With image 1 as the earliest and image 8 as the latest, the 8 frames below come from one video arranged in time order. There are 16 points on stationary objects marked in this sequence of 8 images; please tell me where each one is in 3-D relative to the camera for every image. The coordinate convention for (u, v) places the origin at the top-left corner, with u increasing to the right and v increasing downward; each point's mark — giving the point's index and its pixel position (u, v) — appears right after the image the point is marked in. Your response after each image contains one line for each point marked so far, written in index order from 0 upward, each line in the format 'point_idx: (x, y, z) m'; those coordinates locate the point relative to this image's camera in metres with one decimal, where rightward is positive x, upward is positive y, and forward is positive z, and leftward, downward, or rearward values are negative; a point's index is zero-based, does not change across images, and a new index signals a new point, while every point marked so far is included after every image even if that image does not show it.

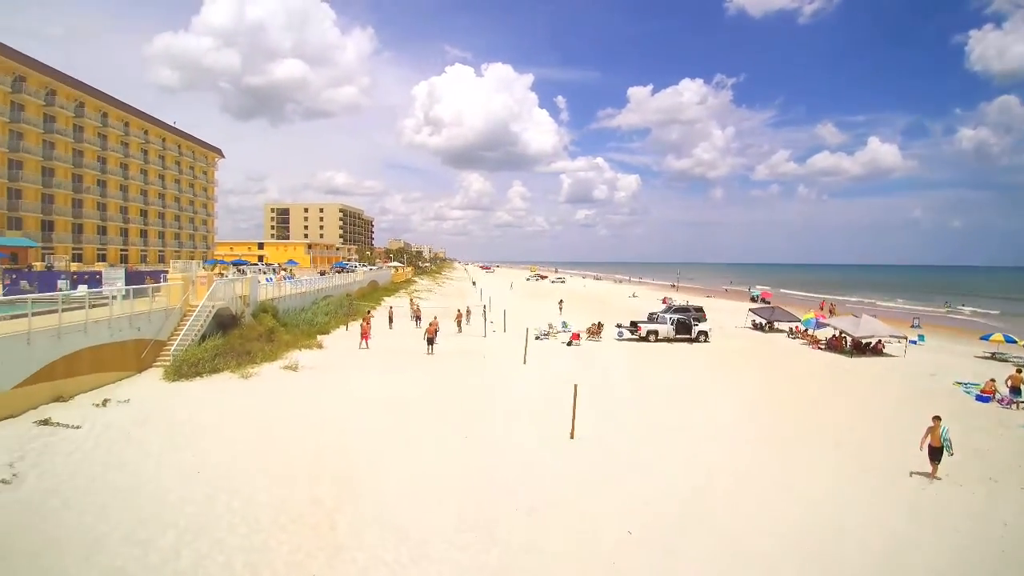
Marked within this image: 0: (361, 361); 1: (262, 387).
0: (-5.5, -2.6, +19.4) m
1: (-7.0, -2.8, +14.8) m
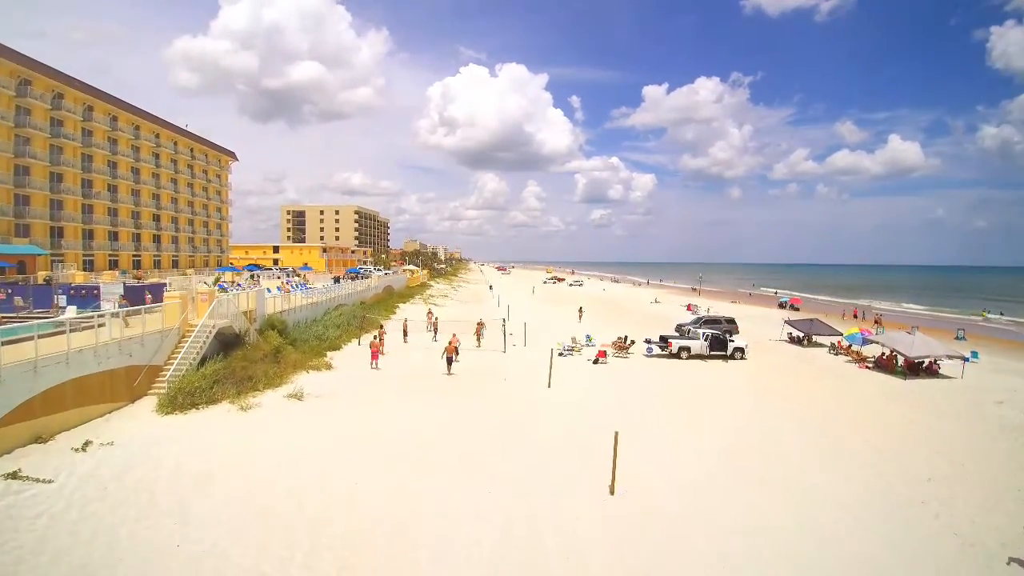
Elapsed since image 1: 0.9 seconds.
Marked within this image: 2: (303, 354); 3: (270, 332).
0: (-4.7, -3.2, +18.0) m
1: (-6.3, -3.3, +13.4) m
2: (-7.6, -2.4, +19.2) m
3: (-9.1, -1.7, +19.8) m
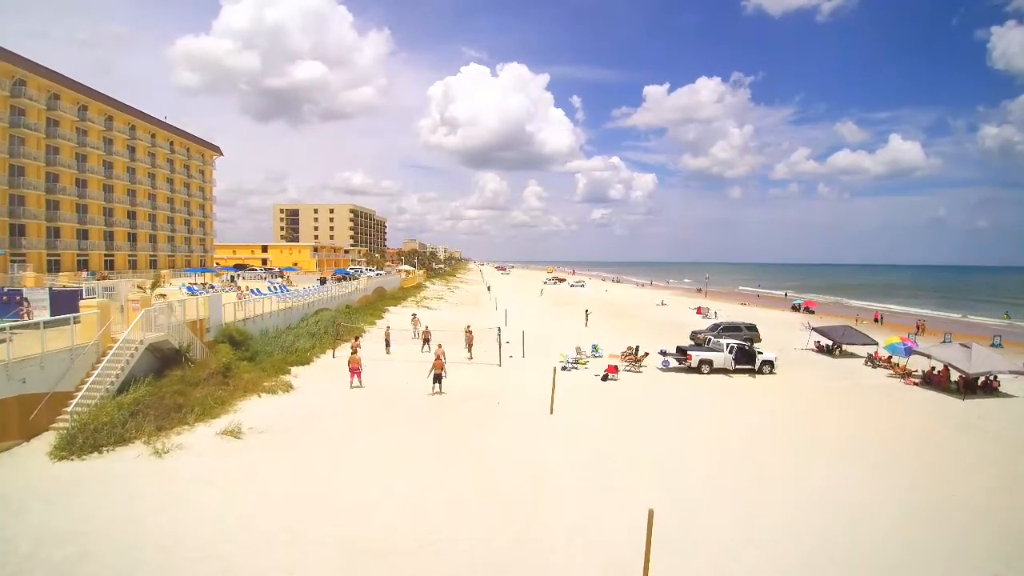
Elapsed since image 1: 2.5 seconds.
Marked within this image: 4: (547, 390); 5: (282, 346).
0: (-4.8, -3.3, +15.1) m
1: (-6.4, -3.5, +10.5) m
2: (-7.7, -2.6, +16.2) m
3: (-9.2, -1.9, +16.9) m
4: (+1.3, -3.7, +19.6) m
5: (-8.6, -2.2, +19.8) m
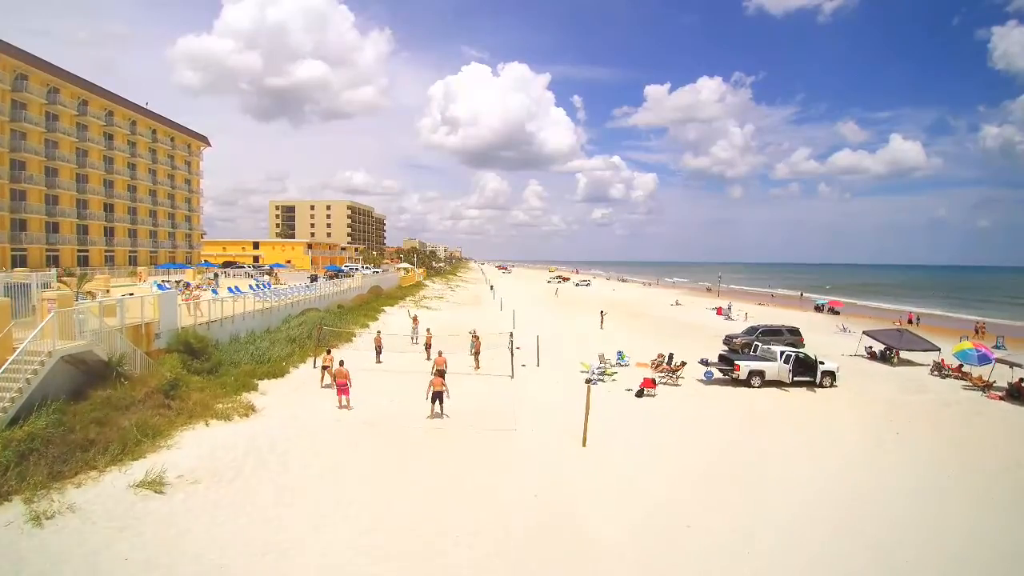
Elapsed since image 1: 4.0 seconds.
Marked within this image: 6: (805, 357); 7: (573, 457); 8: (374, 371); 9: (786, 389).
0: (-4.4, -3.3, +11.9) m
1: (-6.0, -3.4, +7.3) m
2: (-7.3, -2.5, +13.0) m
3: (-8.8, -1.8, +13.7) m
4: (+1.8, -3.6, +16.4) m
5: (-8.1, -2.1, +16.6) m
6: (+9.8, -2.3, +17.7) m
7: (+1.4, -3.9, +12.2) m
8: (-4.6, -2.8, +17.8) m
9: (+9.1, -3.3, +17.6) m
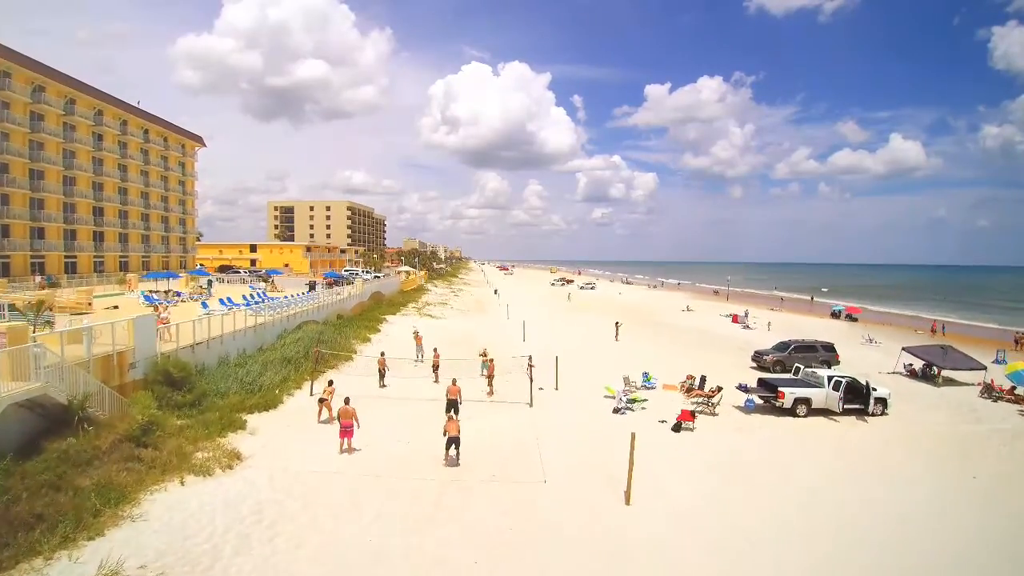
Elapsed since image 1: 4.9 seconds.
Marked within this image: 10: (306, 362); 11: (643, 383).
0: (-3.8, -3.8, +10.2) m
1: (-5.4, -4.0, +5.6) m
2: (-6.7, -3.0, +11.3) m
3: (-8.2, -2.3, +12.0) m
4: (+2.3, -4.2, +14.7) m
5: (-7.5, -2.6, +14.9) m
6: (+10.3, -2.9, +16.0) m
7: (+1.9, -4.4, +10.5) m
8: (-4.1, -3.4, +16.1) m
9: (+9.6, -3.9, +15.9) m
10: (-7.2, -2.6, +18.5) m
11: (+4.6, -3.4, +18.8) m
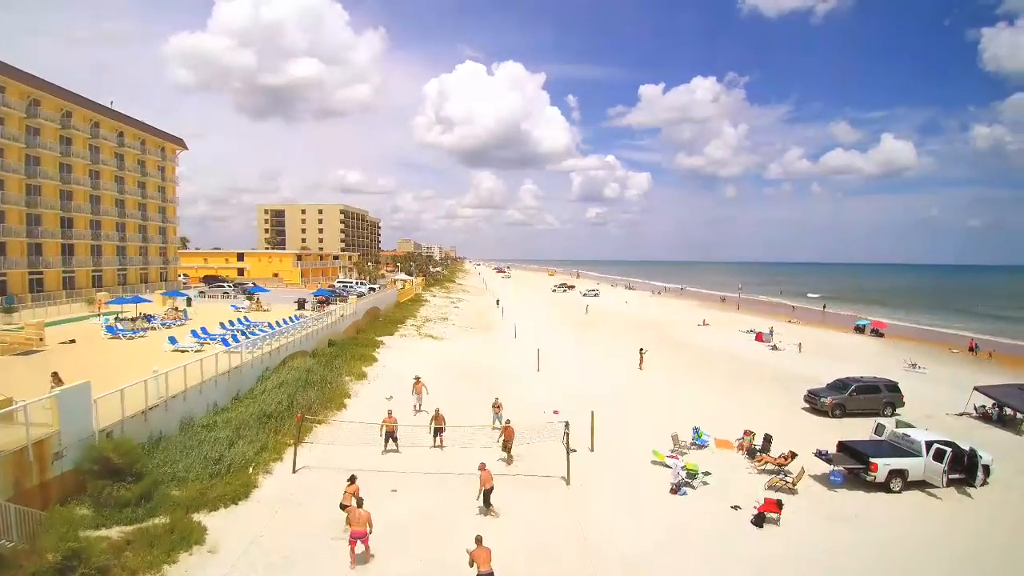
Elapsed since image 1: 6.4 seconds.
0: (-3.0, -5.0, +7.2) m
1: (-4.6, -5.1, +2.6) m
2: (-5.9, -4.2, +8.3) m
3: (-7.4, -3.5, +9.0) m
4: (+3.1, -5.4, +11.8) m
5: (-6.8, -3.8, +11.9) m
6: (+11.1, -4.0, +13.2) m
7: (+2.8, -5.6, +7.6) m
8: (-3.3, -4.6, +13.1) m
9: (+10.4, -5.1, +13.1) m
10: (-6.4, -3.7, +15.5) m
11: (+5.4, -4.6, +15.9) m
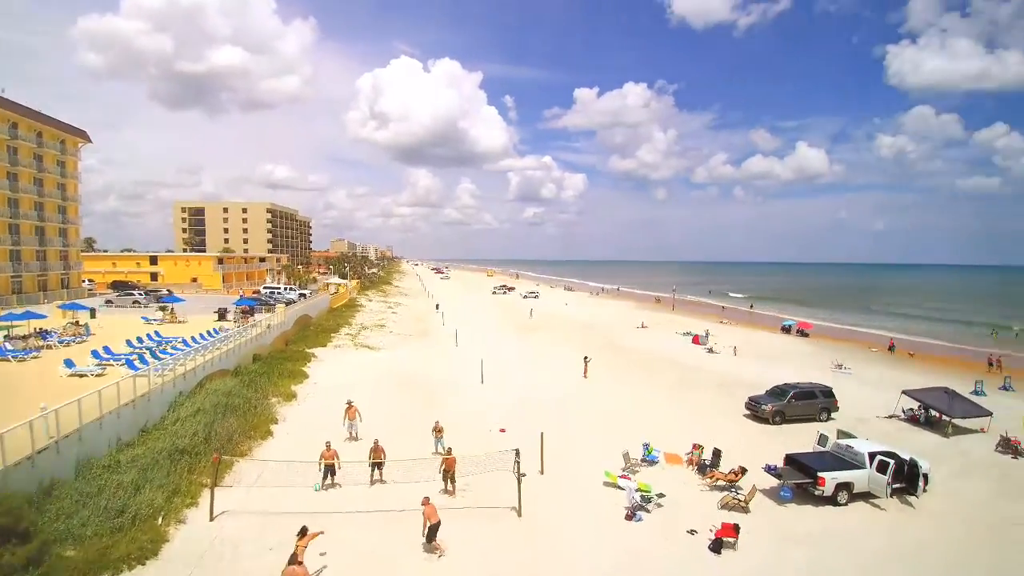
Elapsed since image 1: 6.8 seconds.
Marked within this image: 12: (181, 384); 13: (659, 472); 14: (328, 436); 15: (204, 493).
0: (-3.5, -5.4, +5.9) m
1: (-4.5, -5.6, +1.2) m
2: (-6.5, -4.6, +6.7) m
3: (-8.1, -3.9, +7.2) m
4: (+2.0, -5.7, +11.2) m
5: (-7.8, -4.2, +10.2) m
6: (+9.8, -4.4, +13.5) m
7: (+2.2, -6.0, +7.0) m
8: (-4.5, -5.0, +11.8) m
9: (+9.1, -5.4, +13.3) m
10: (-7.9, -4.2, +13.8) m
11: (+3.8, -4.9, +15.6) m
12: (-10.7, -3.1, +17.1) m
13: (+4.1, -5.2, +14.9) m
14: (-5.8, -4.4, +17.2) m
15: (-7.2, -4.7, +12.4) m
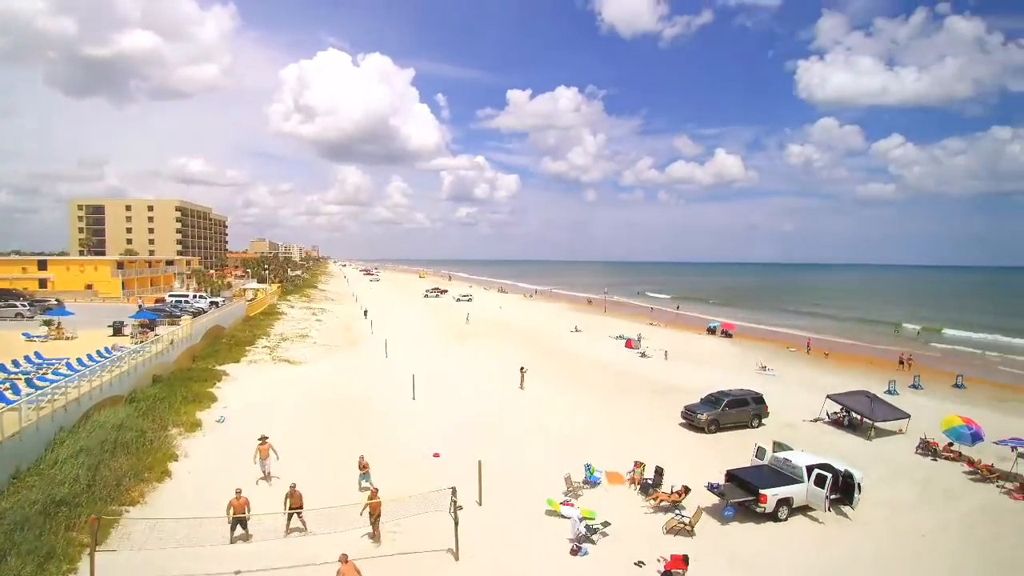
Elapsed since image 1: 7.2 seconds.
0: (-4.1, -5.8, +4.4) m
1: (-4.5, -6.0, -0.4) m
2: (-7.2, -5.1, +4.8) m
3: (-8.8, -4.3, +5.1) m
4: (+0.8, -6.1, +10.4) m
5: (-8.9, -4.6, +8.1) m
6: (+8.2, -4.7, +13.6) m
7: (+1.5, -6.4, +6.2) m
8: (-5.8, -5.4, +10.1) m
9: (+7.6, -5.7, +13.3) m
10: (-9.4, -4.6, +11.7) m
11: (+2.0, -5.3, +14.9) m
12: (-12.6, -3.5, +14.7) m
13: (+2.4, -5.6, +14.2) m
14: (-7.7, -4.9, +15.4) m
15: (-8.5, -5.1, +10.4) m
